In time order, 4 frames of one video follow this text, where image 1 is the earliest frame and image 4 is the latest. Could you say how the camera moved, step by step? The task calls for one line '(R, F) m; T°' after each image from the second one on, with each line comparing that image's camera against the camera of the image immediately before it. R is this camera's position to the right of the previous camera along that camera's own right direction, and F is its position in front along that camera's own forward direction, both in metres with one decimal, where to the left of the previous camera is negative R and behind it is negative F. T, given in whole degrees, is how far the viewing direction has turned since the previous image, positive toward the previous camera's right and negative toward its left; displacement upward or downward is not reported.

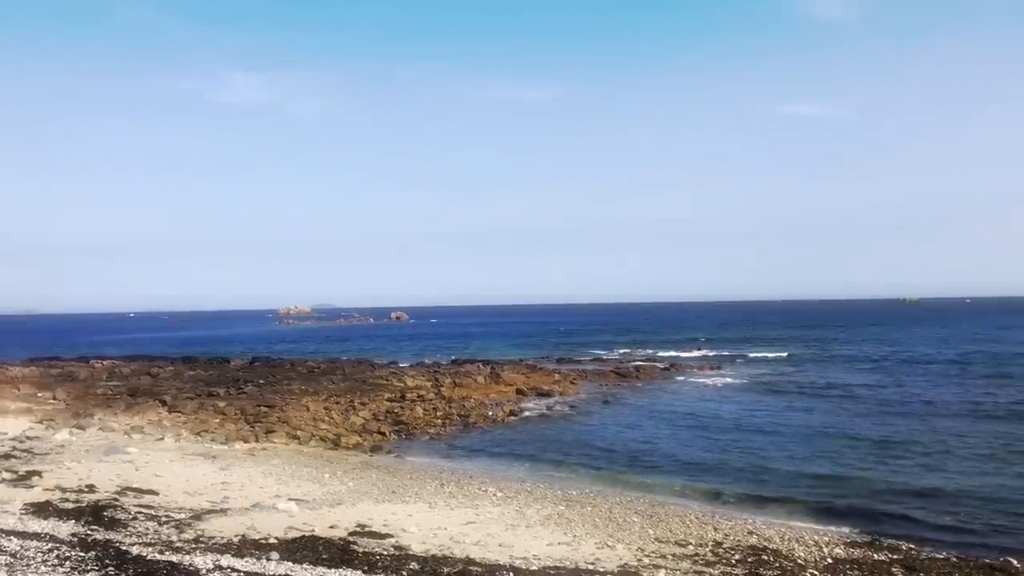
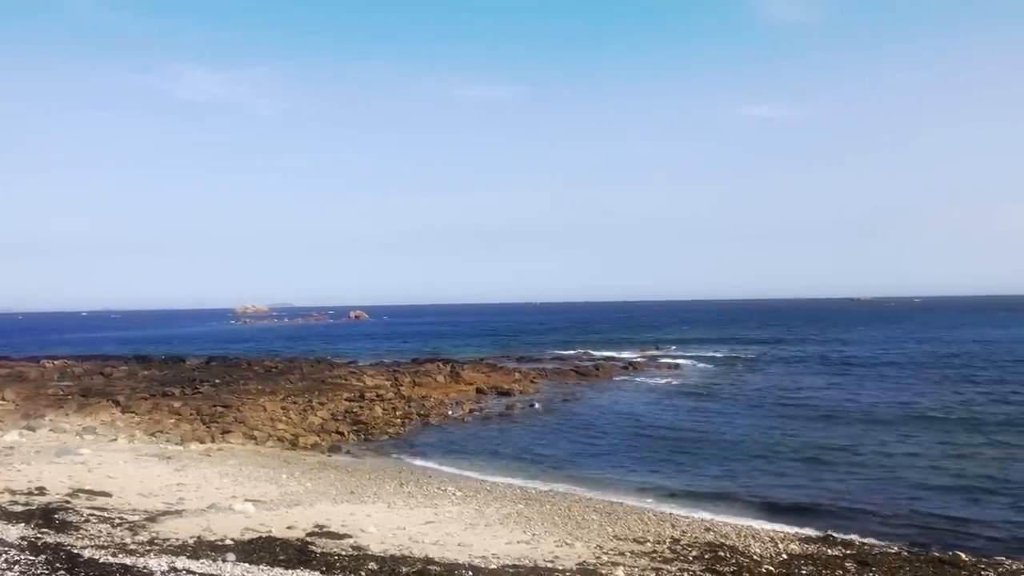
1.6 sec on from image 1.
(+0.4, 0.0) m; +2°
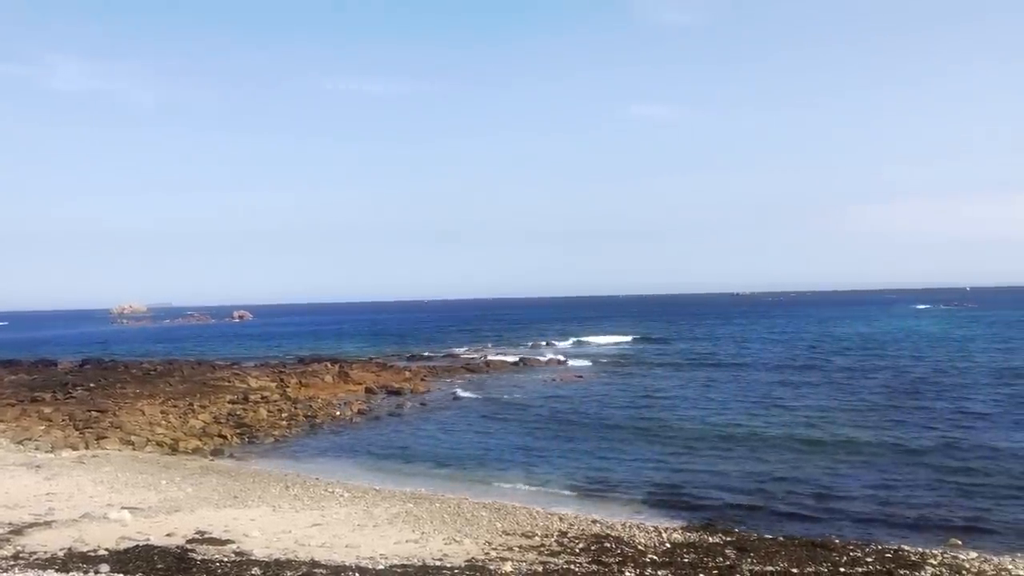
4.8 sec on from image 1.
(+1.0, -0.1) m; +5°
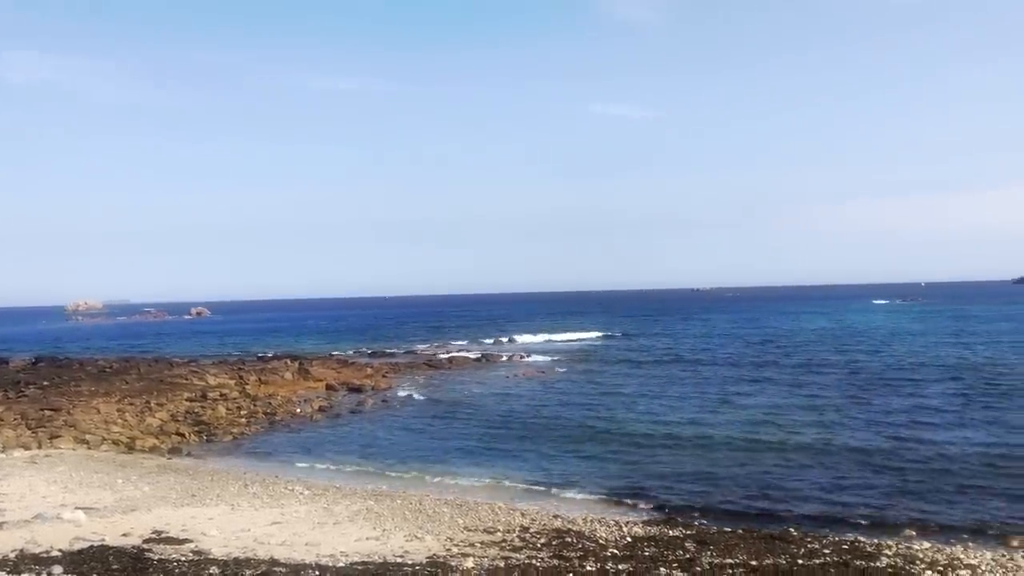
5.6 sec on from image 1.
(+0.3, -0.1) m; +2°
